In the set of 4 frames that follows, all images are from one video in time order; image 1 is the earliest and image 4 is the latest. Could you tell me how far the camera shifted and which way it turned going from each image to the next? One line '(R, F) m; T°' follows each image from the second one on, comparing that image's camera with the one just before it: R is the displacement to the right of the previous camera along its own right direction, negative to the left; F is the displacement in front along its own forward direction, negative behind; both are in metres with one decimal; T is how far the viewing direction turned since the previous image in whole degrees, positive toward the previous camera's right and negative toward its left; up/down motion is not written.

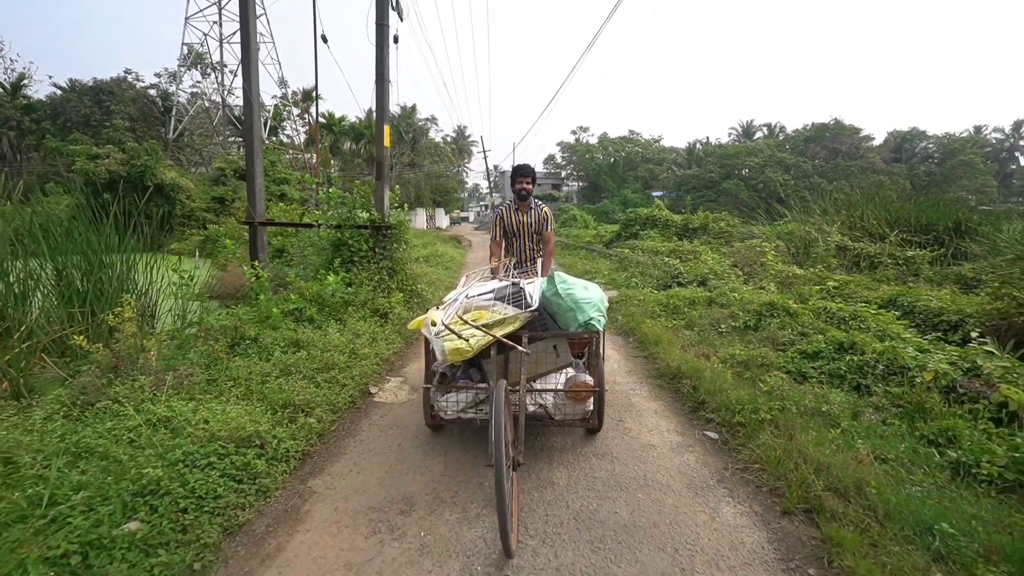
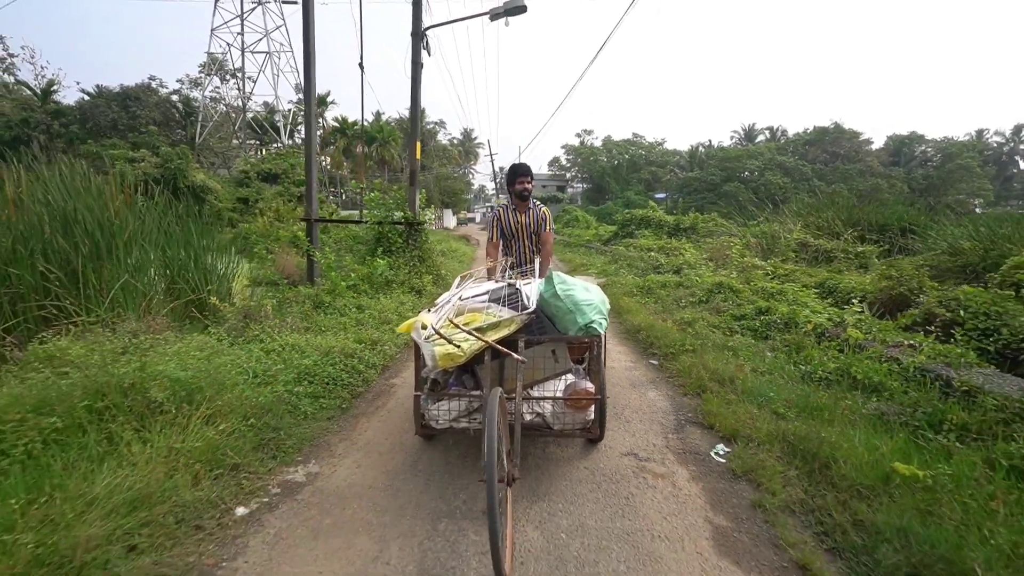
(0.0, -1.7) m; -1°
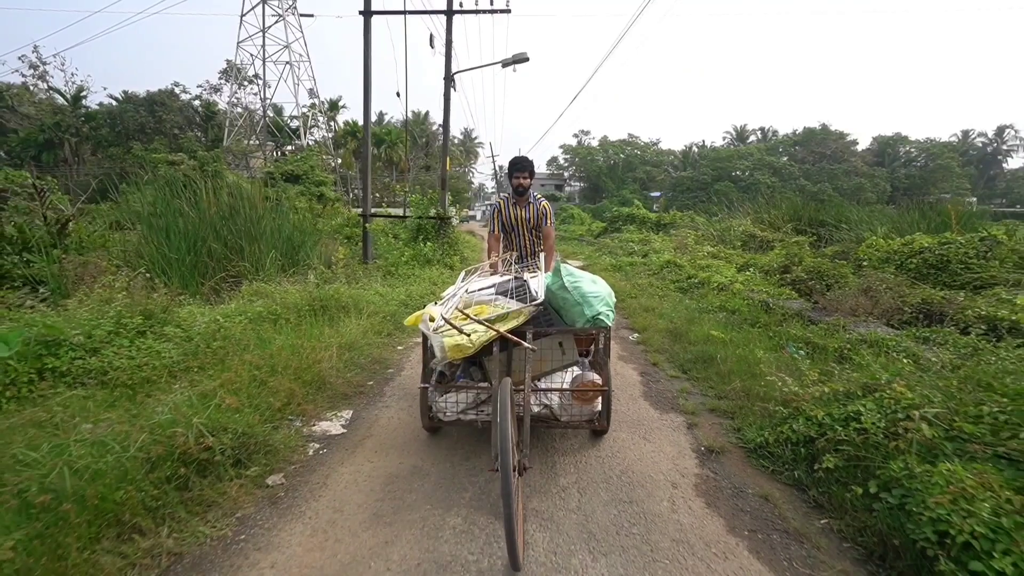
(-0.2, -3.0) m; 0°
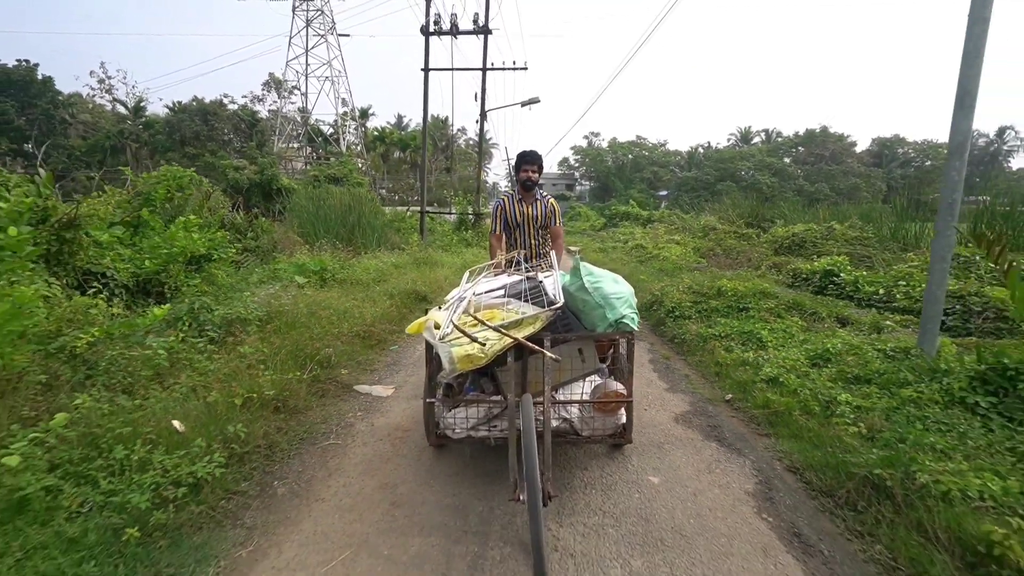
(-0.1, -4.6) m; -1°
